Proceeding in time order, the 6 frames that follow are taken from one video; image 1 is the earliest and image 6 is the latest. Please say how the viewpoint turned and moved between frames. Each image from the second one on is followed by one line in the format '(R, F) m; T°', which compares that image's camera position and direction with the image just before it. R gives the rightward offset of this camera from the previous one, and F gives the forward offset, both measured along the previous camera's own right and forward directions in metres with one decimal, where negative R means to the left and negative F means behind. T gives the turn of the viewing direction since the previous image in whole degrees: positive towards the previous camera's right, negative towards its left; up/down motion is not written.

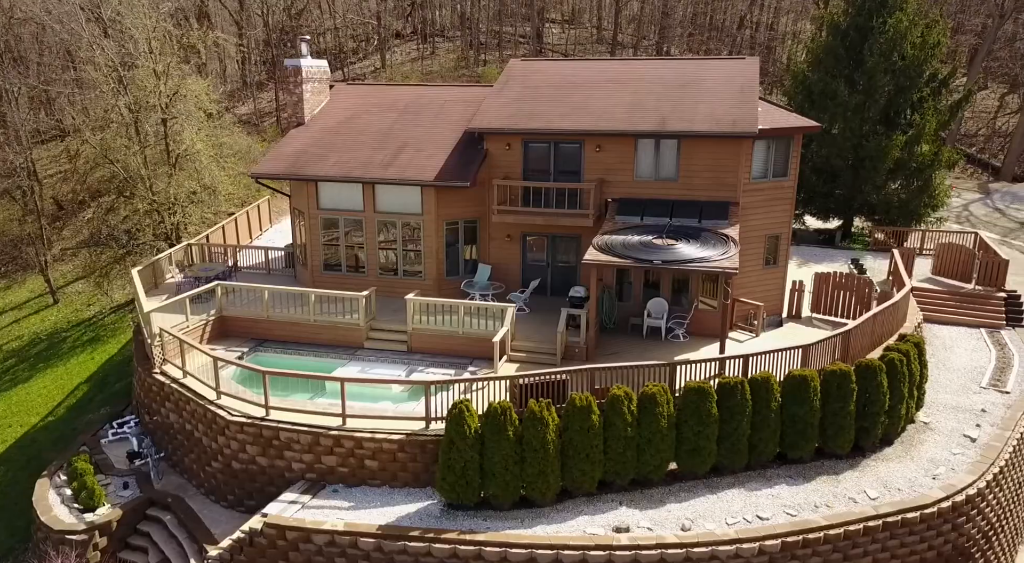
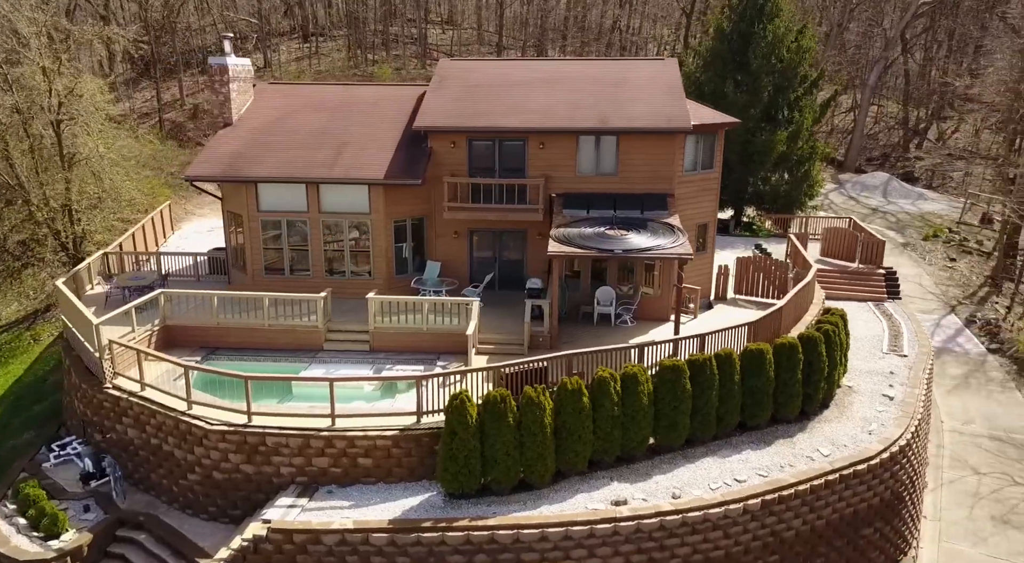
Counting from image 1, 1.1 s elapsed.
(-2.3, -0.3) m; +10°
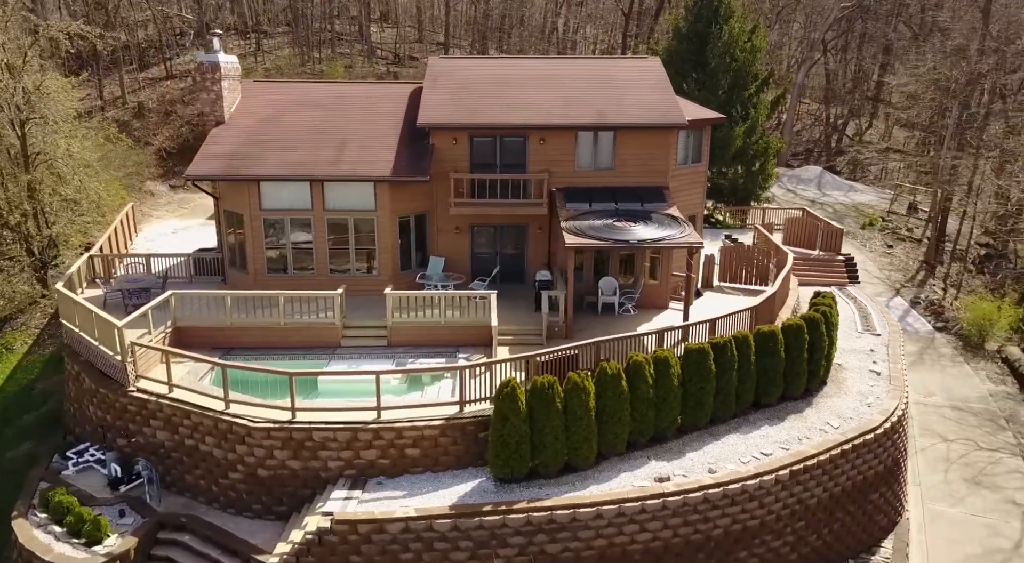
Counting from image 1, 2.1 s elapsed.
(-2.3, -0.4) m; +6°
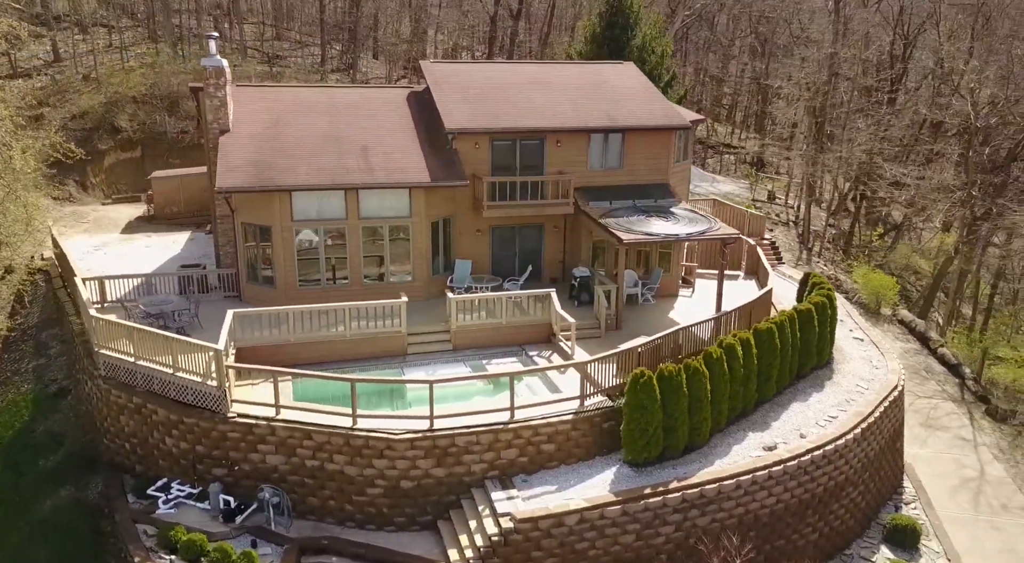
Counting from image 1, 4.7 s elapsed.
(-6.1, 0.0) m; +13°
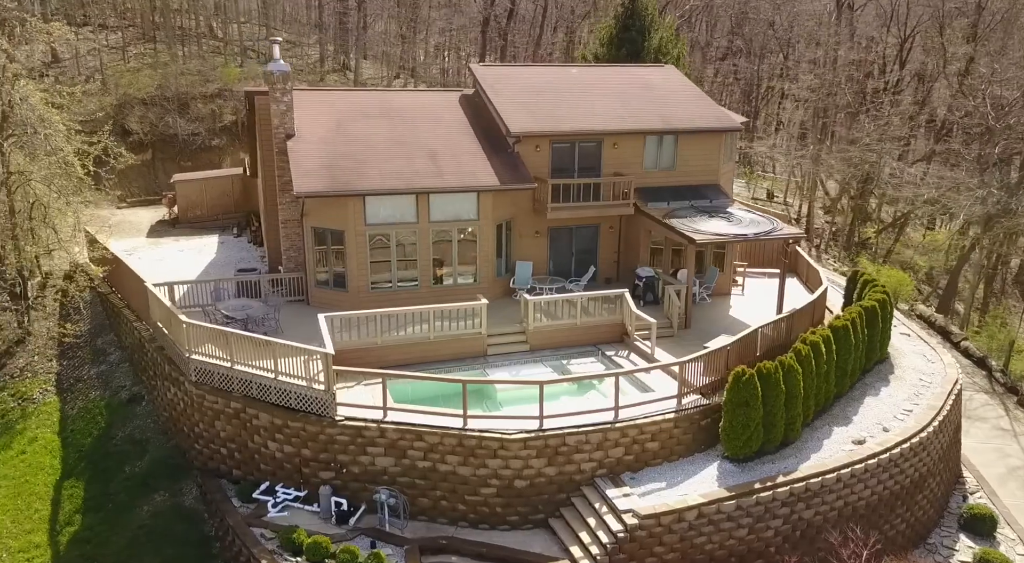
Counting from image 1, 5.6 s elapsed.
(-2.7, -0.2) m; +2°
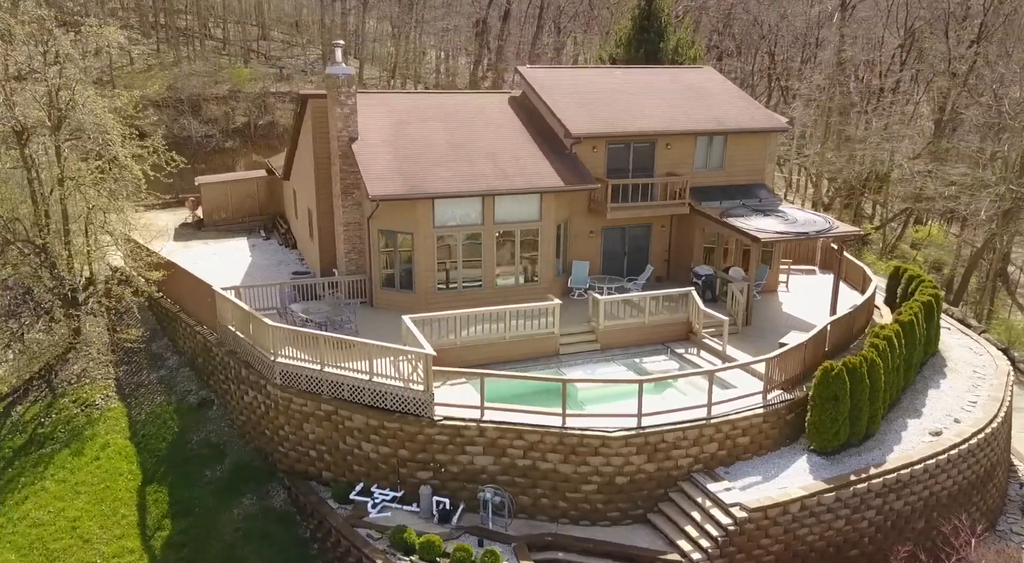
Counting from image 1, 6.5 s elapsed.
(-2.4, -0.2) m; +2°
